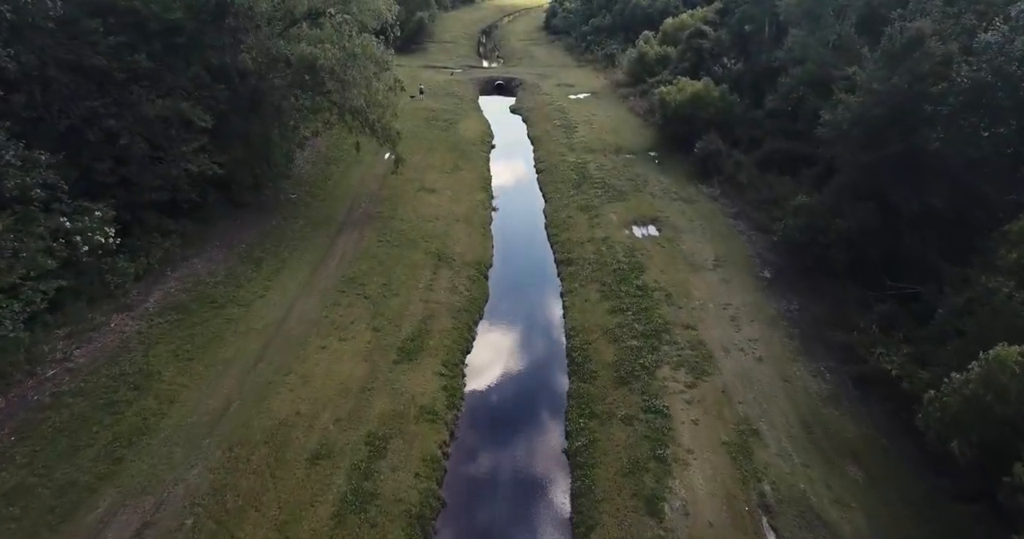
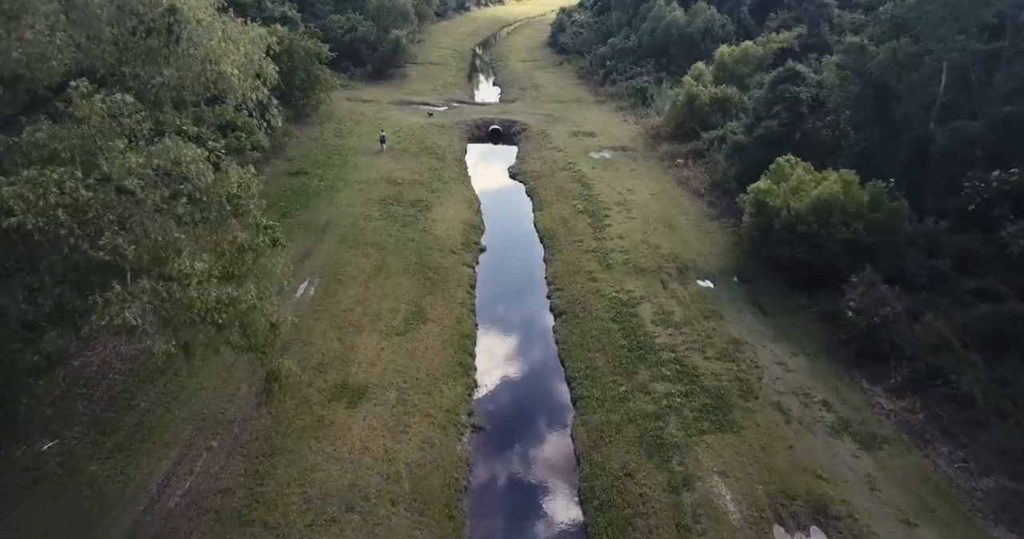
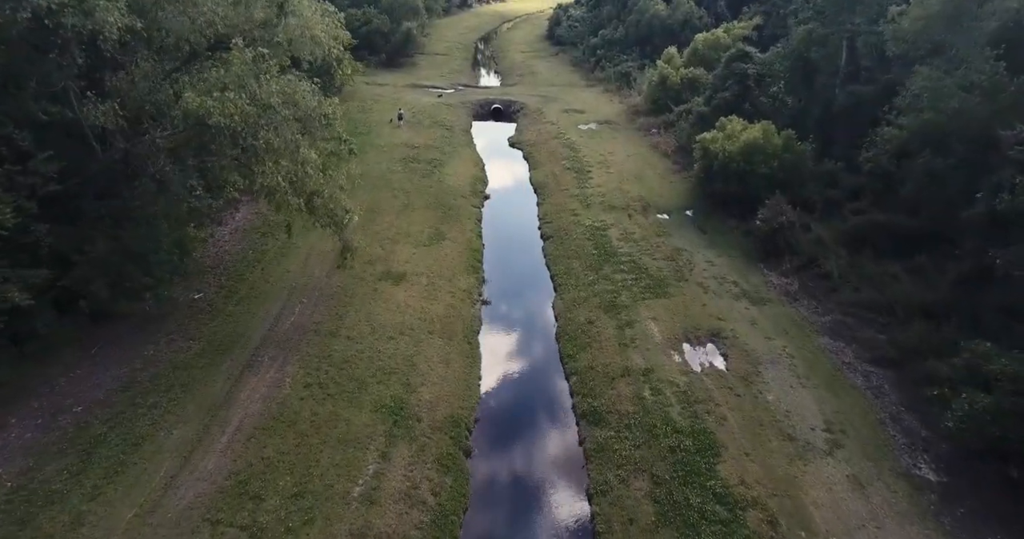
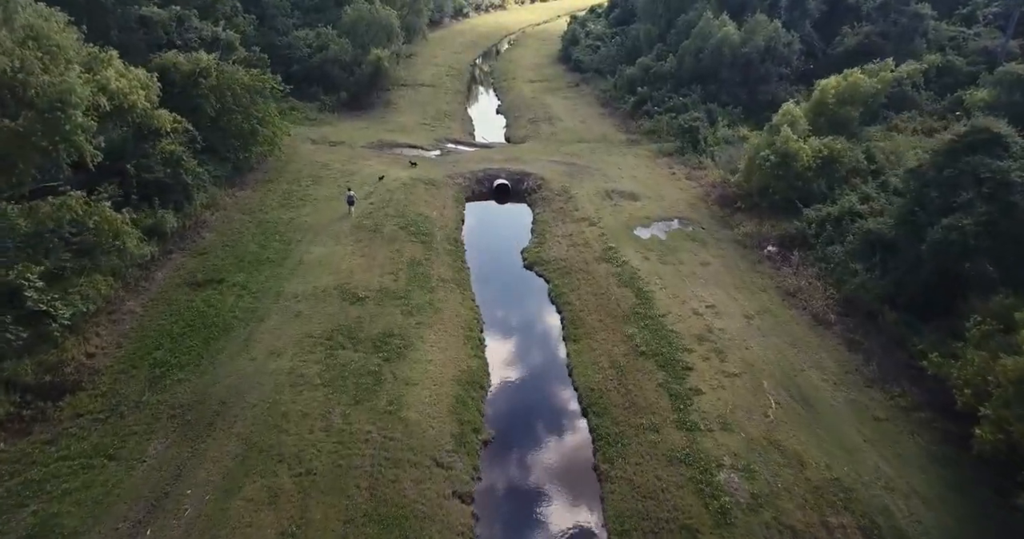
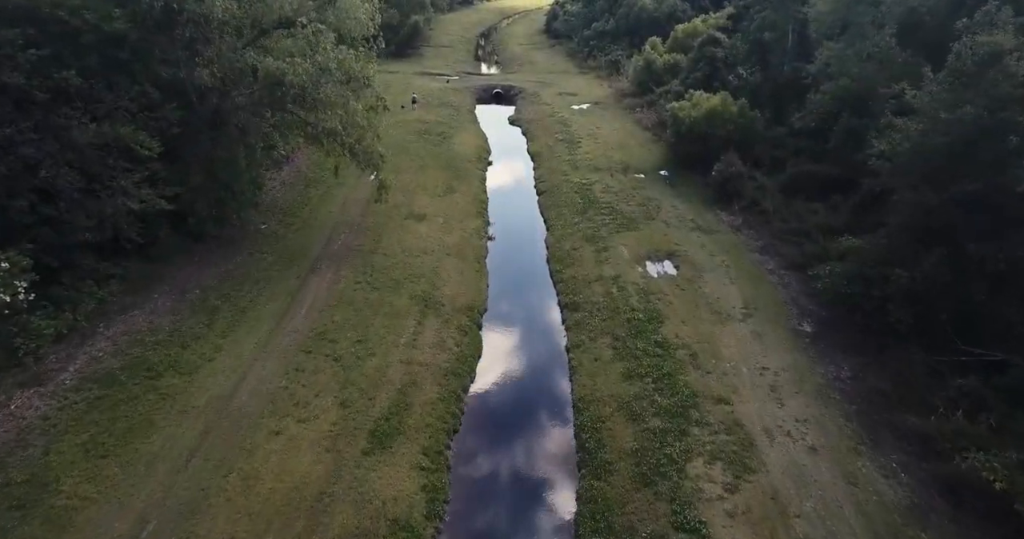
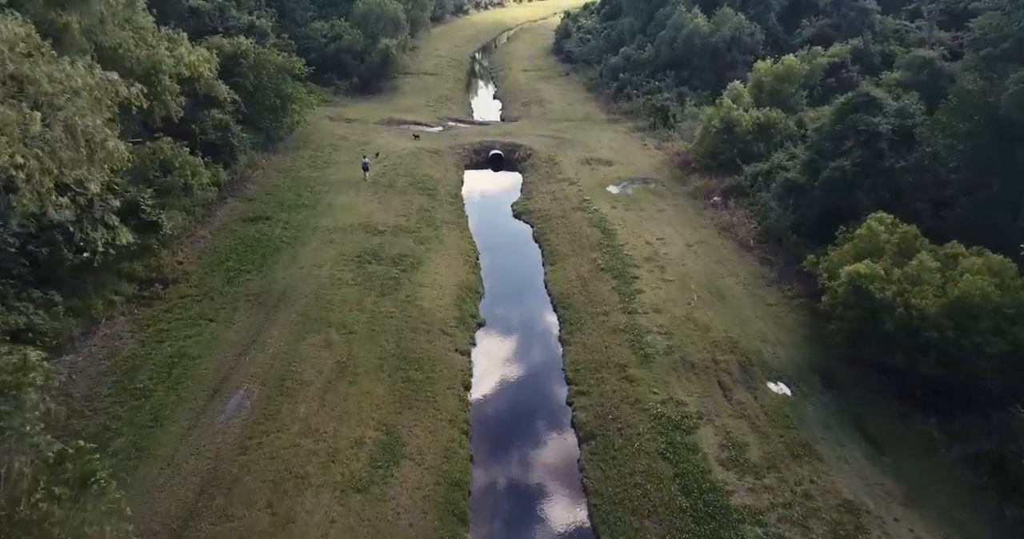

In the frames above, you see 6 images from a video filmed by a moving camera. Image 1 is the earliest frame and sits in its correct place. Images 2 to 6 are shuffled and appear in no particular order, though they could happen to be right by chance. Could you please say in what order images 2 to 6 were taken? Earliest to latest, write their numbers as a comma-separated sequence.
5, 3, 2, 6, 4
